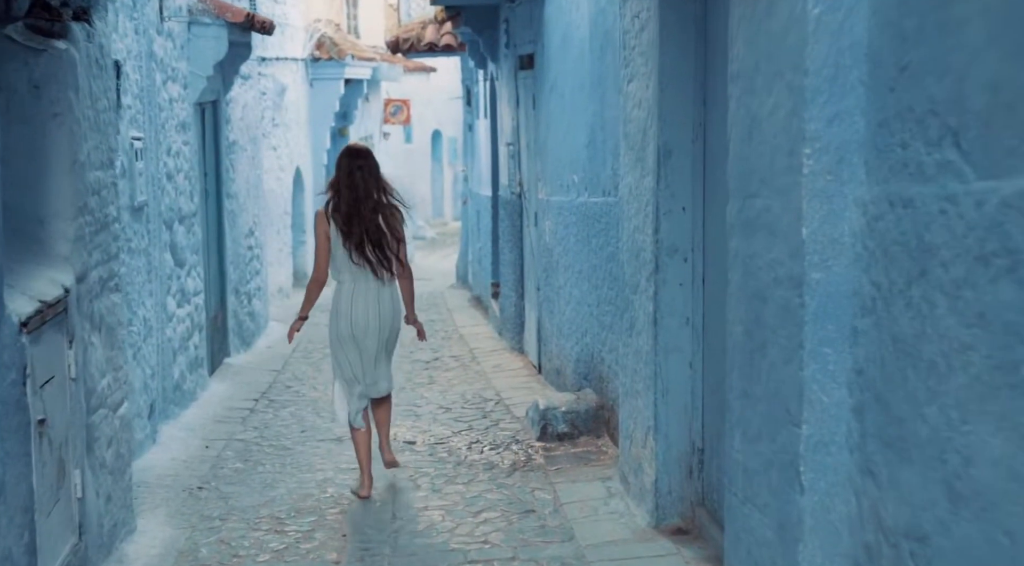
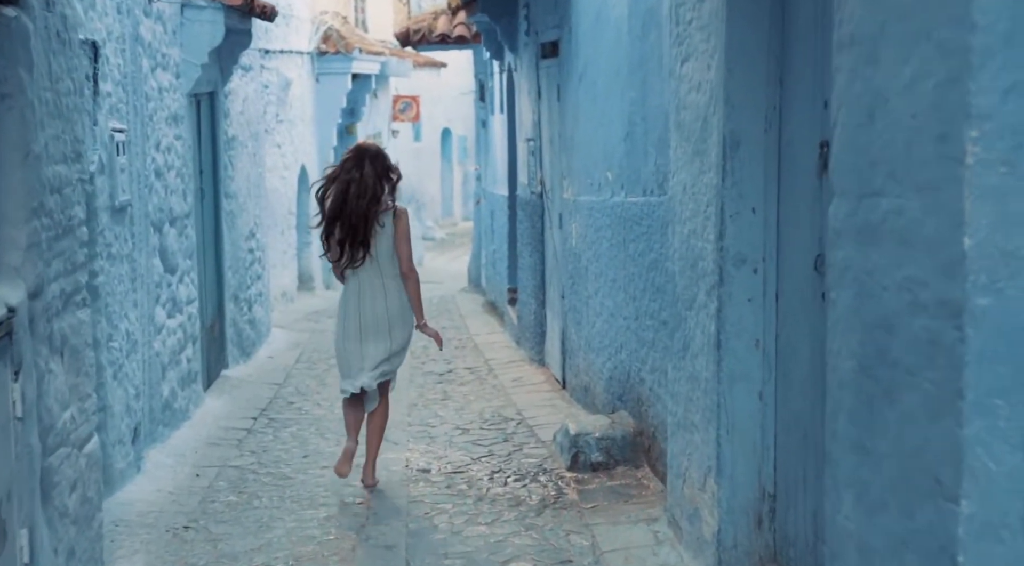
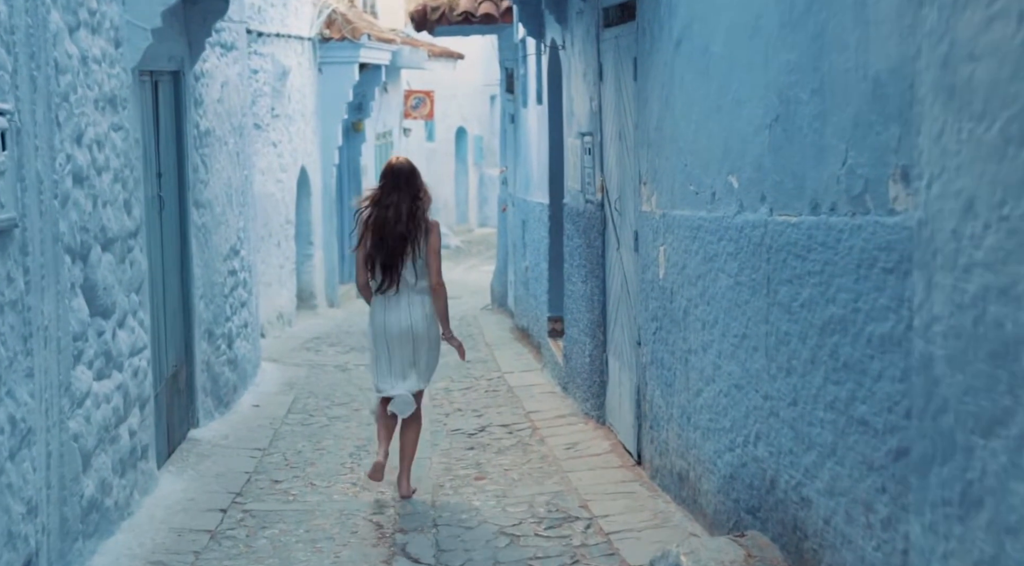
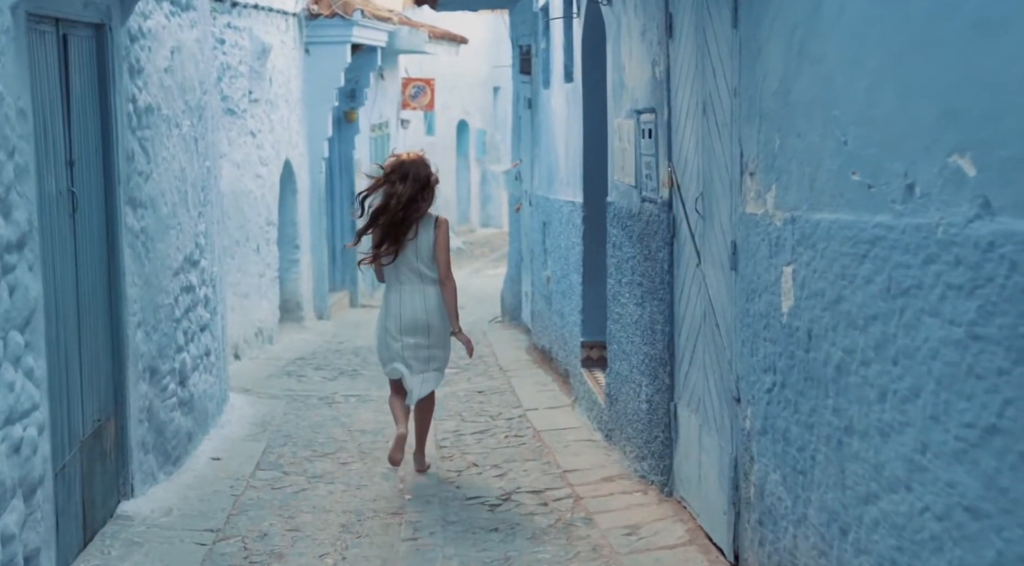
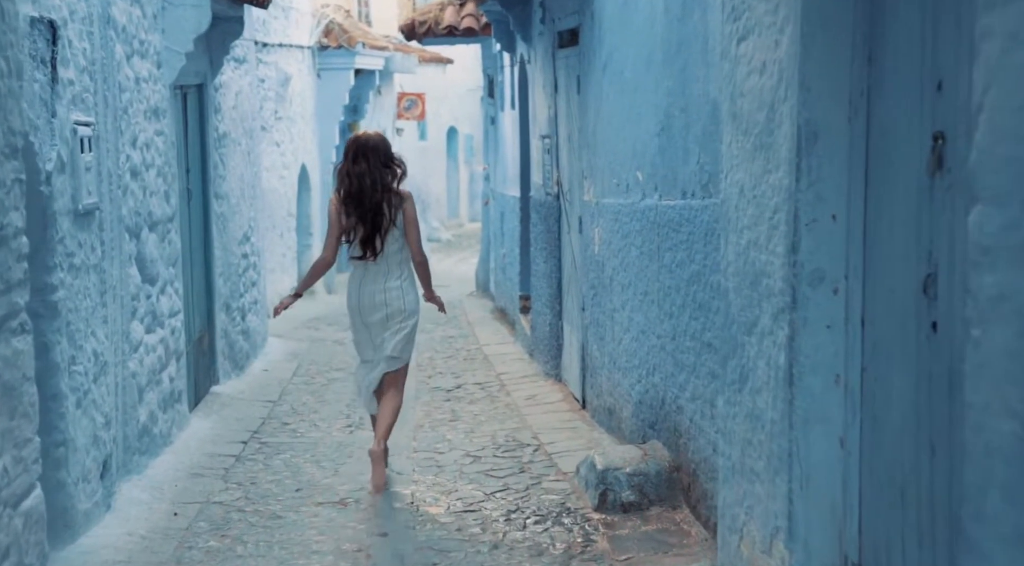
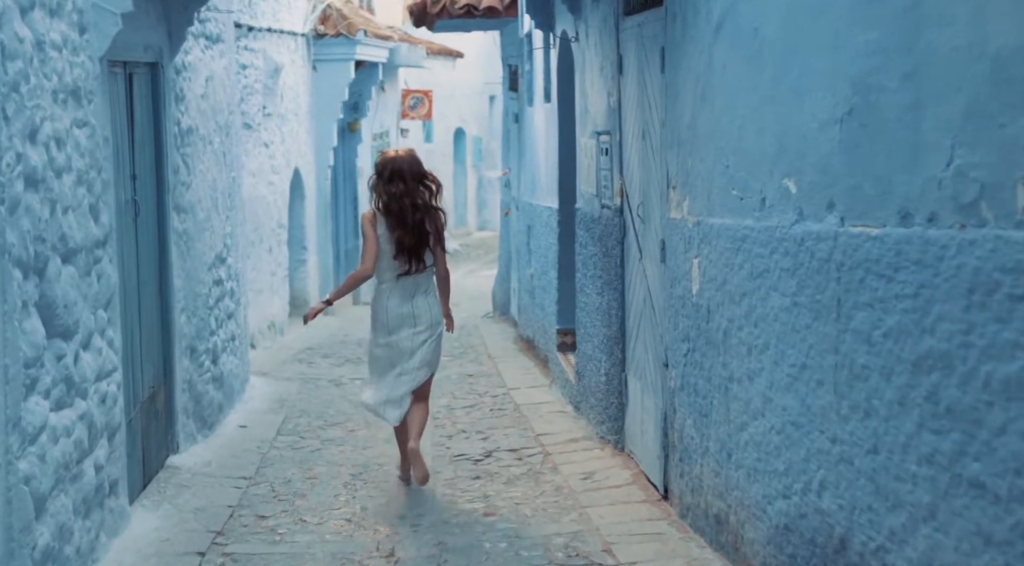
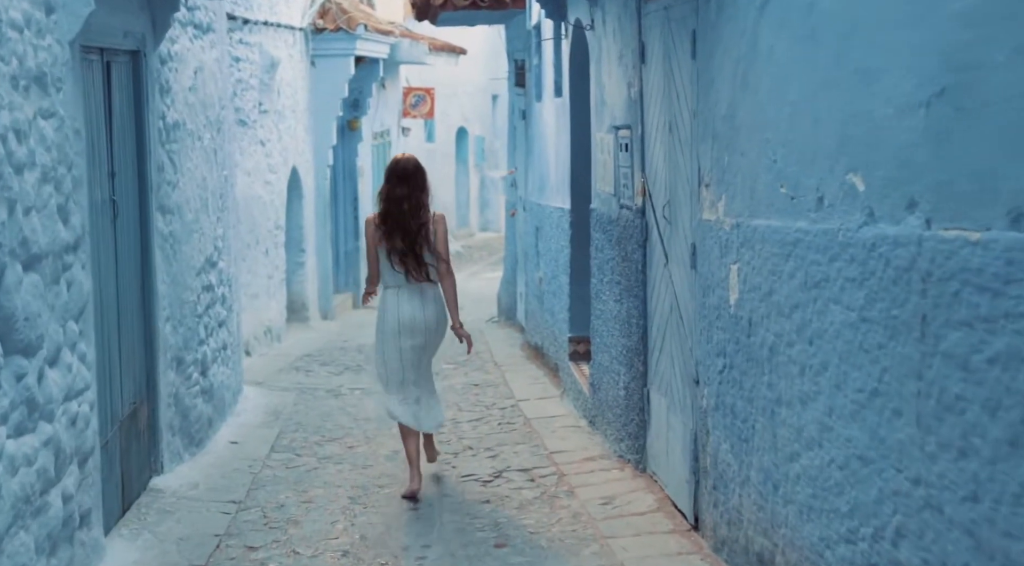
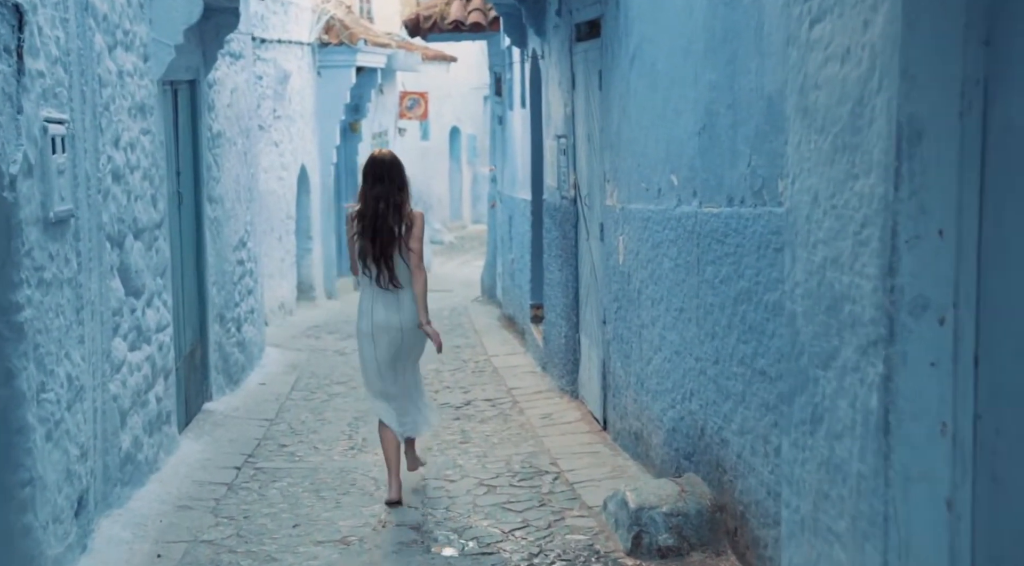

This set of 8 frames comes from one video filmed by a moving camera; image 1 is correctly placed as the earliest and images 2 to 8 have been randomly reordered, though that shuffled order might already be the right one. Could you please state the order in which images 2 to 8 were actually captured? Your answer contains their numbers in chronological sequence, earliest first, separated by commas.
2, 5, 8, 3, 6, 7, 4
